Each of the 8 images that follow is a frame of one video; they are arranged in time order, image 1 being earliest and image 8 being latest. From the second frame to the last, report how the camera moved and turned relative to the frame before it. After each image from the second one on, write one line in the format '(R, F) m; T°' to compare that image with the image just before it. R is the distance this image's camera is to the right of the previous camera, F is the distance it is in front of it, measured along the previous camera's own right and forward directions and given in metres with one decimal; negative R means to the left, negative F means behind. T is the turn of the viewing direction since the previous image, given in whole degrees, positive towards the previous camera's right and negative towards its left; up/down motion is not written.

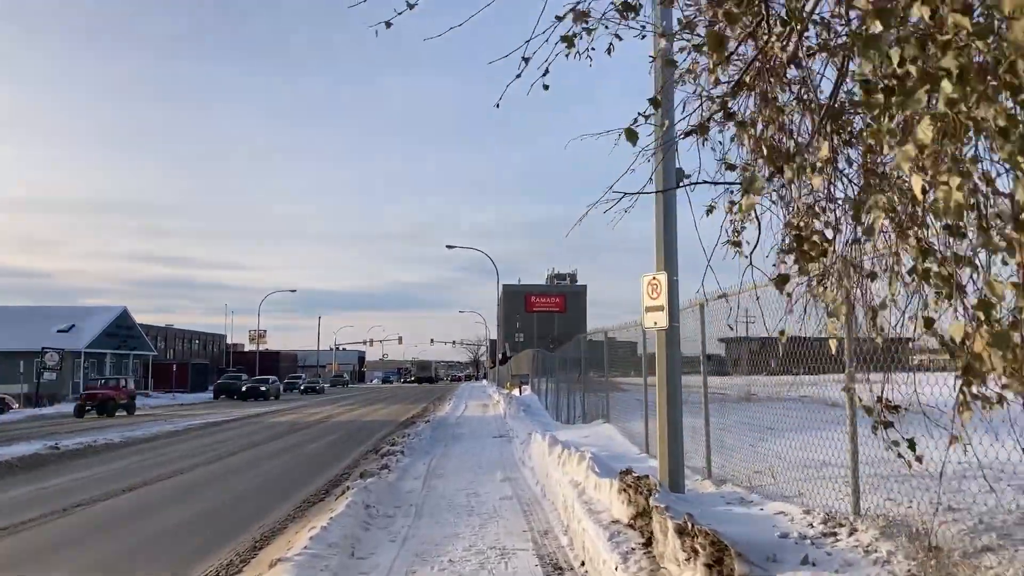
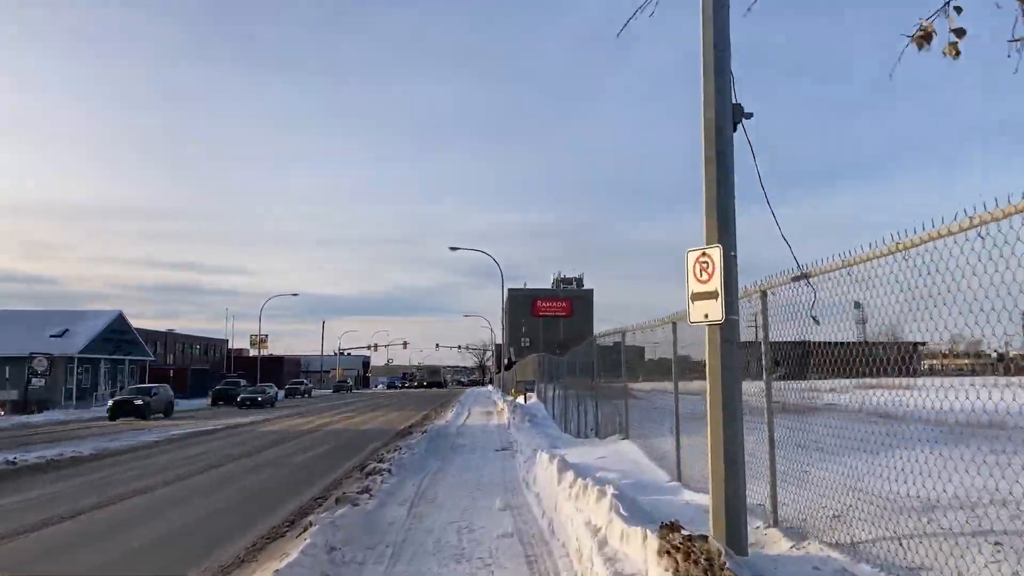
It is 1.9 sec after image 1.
(+0.1, +1.9) m; 0°
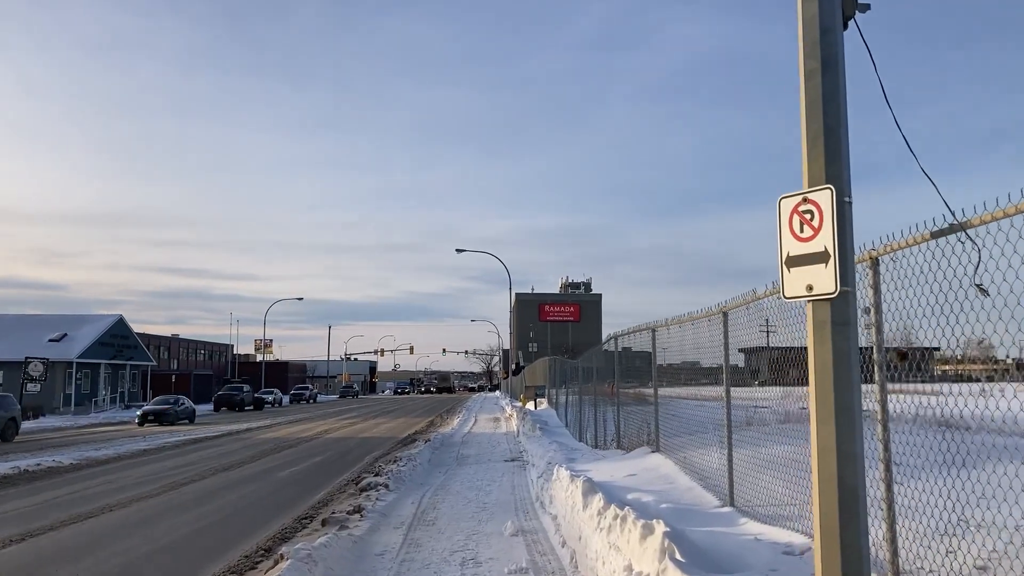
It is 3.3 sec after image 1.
(-0.1, +1.5) m; -1°
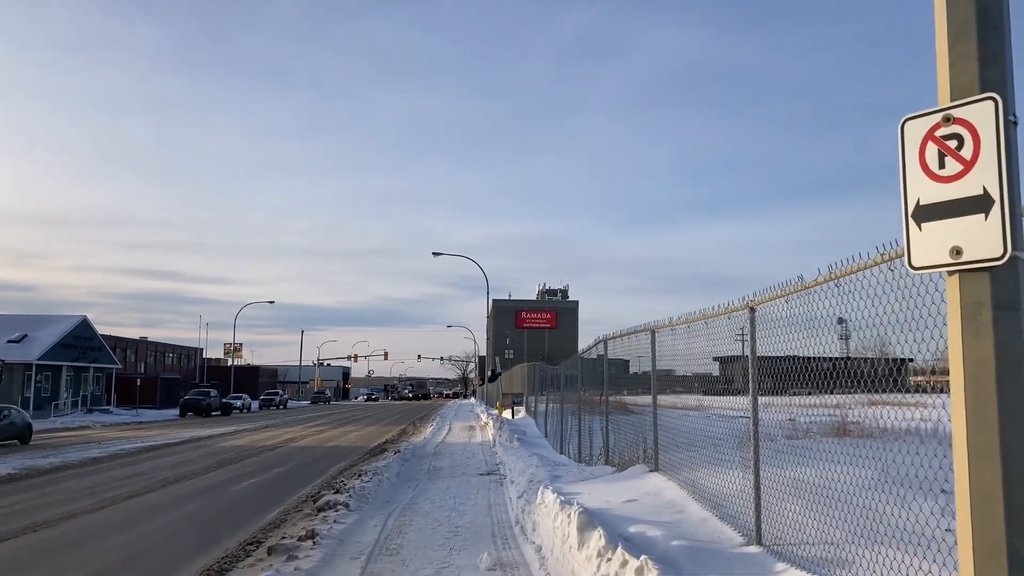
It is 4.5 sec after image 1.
(0.0, +1.2) m; +2°
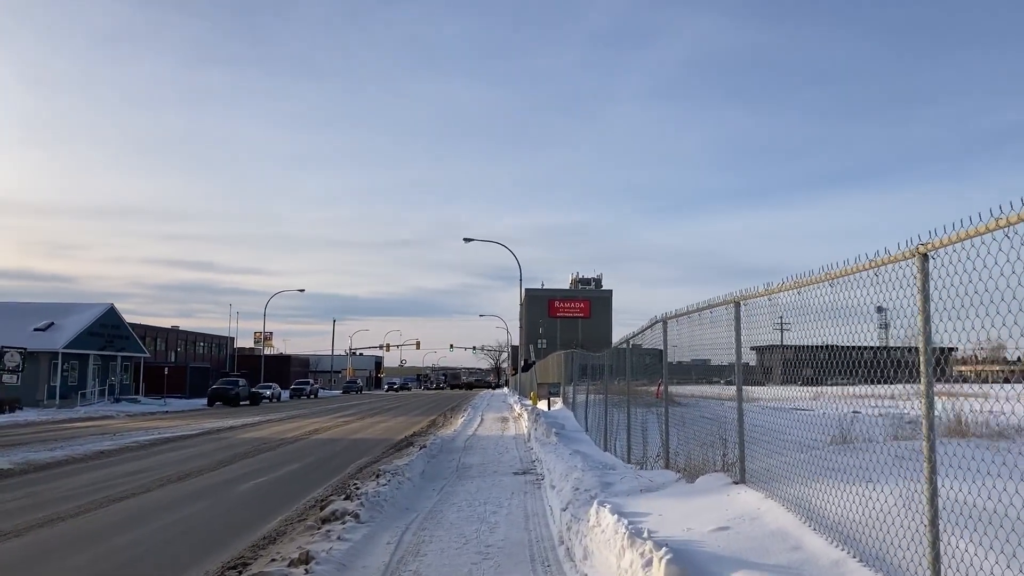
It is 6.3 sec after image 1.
(-0.1, +1.8) m; -2°
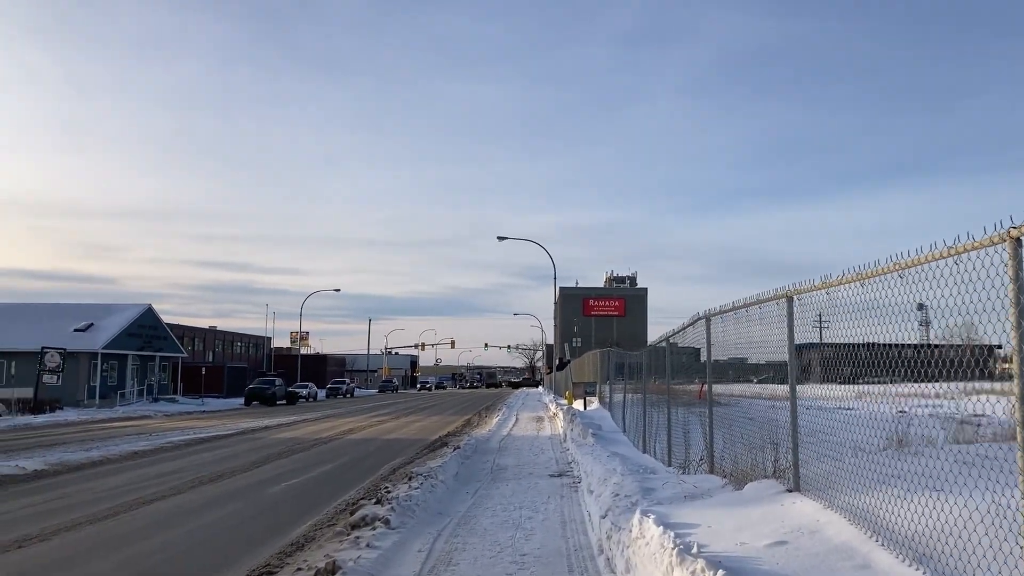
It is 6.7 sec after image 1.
(0.0, +0.4) m; -2°
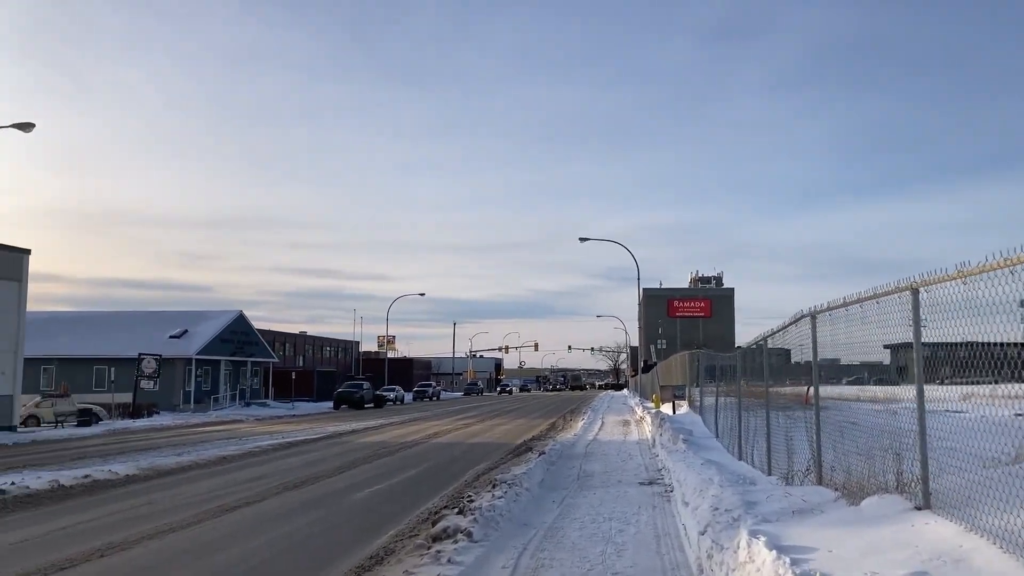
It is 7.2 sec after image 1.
(0.0, +0.5) m; -6°
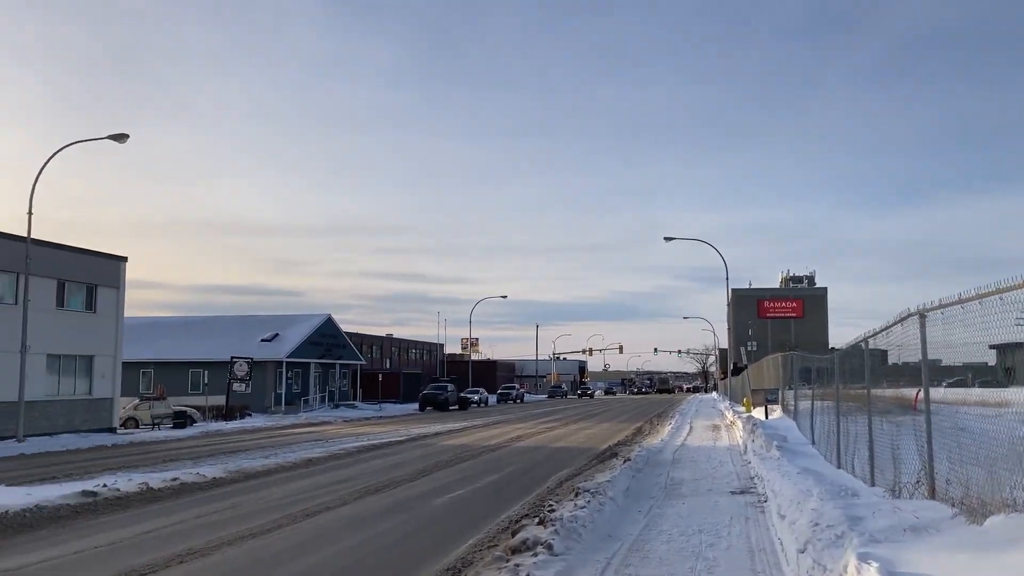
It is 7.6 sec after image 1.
(0.0, +0.4) m; -6°
